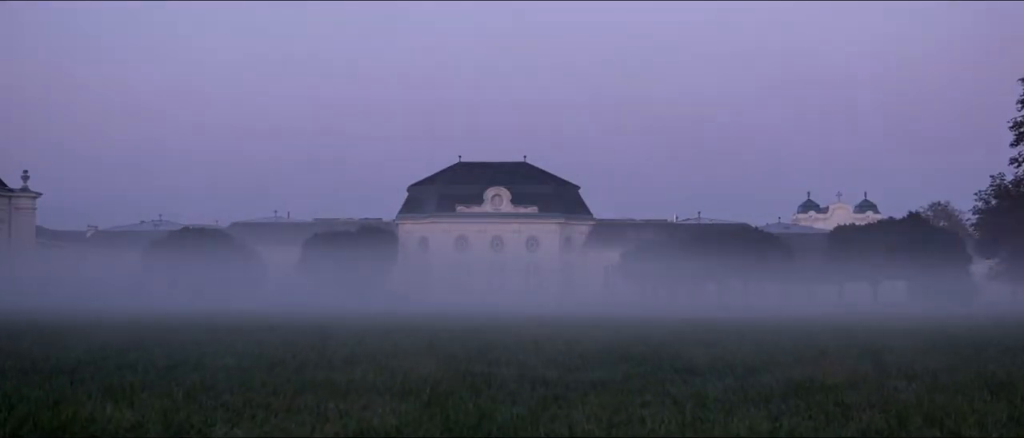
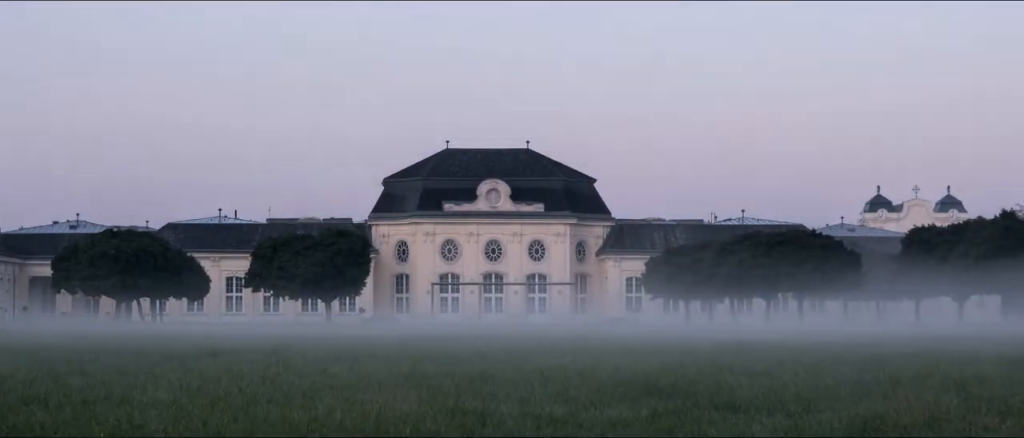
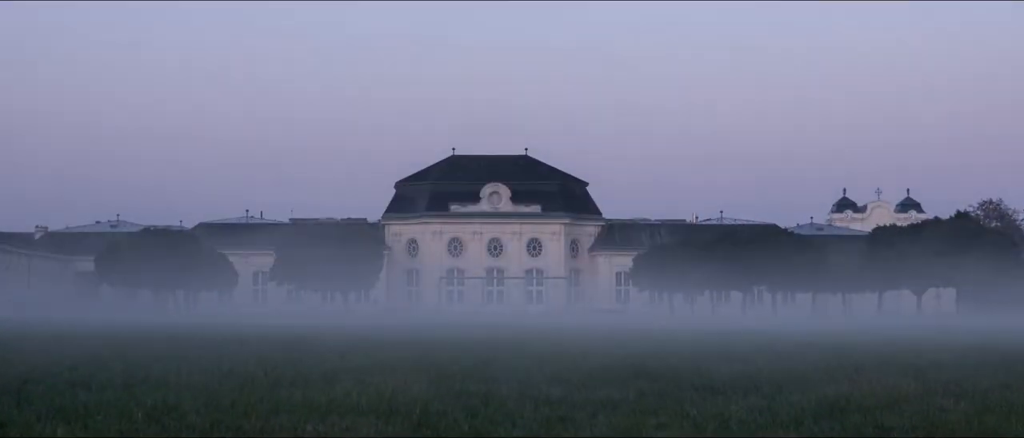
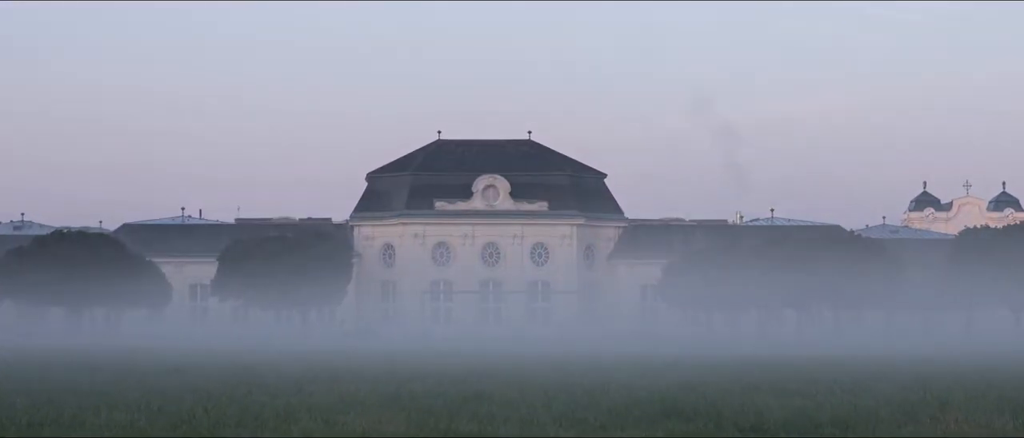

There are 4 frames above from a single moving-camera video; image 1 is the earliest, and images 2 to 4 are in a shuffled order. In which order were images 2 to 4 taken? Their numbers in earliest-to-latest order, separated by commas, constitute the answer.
3, 2, 4
